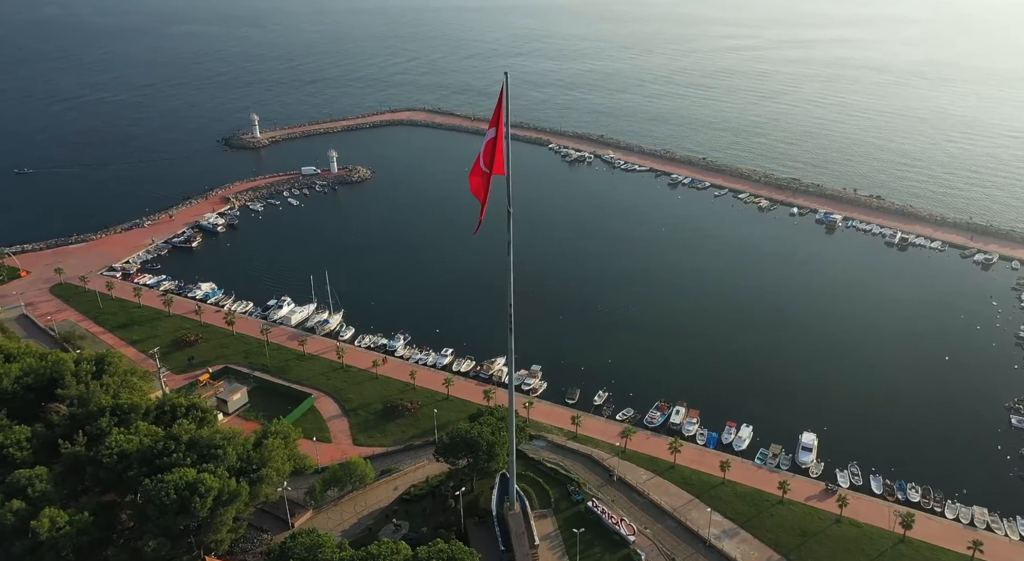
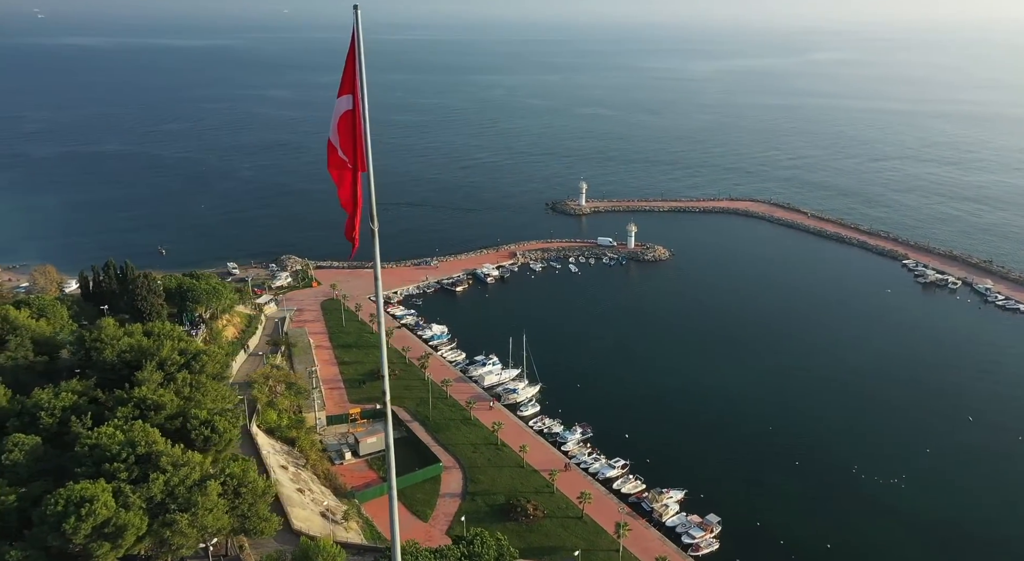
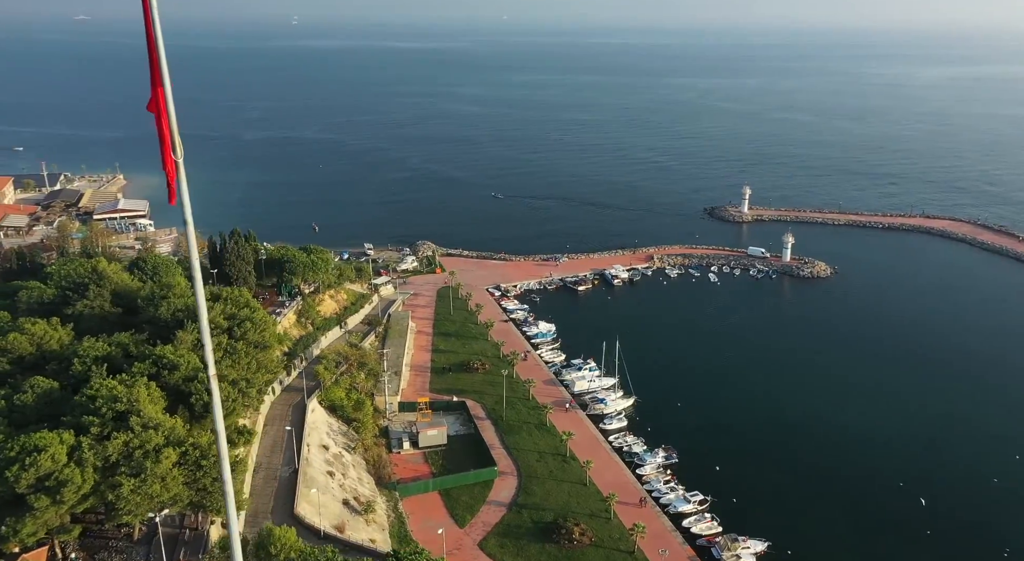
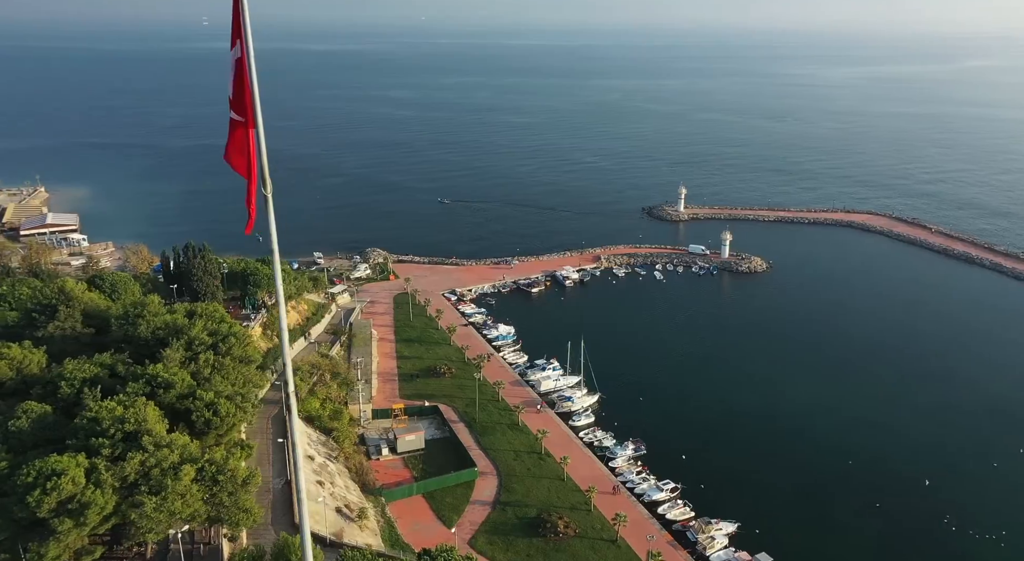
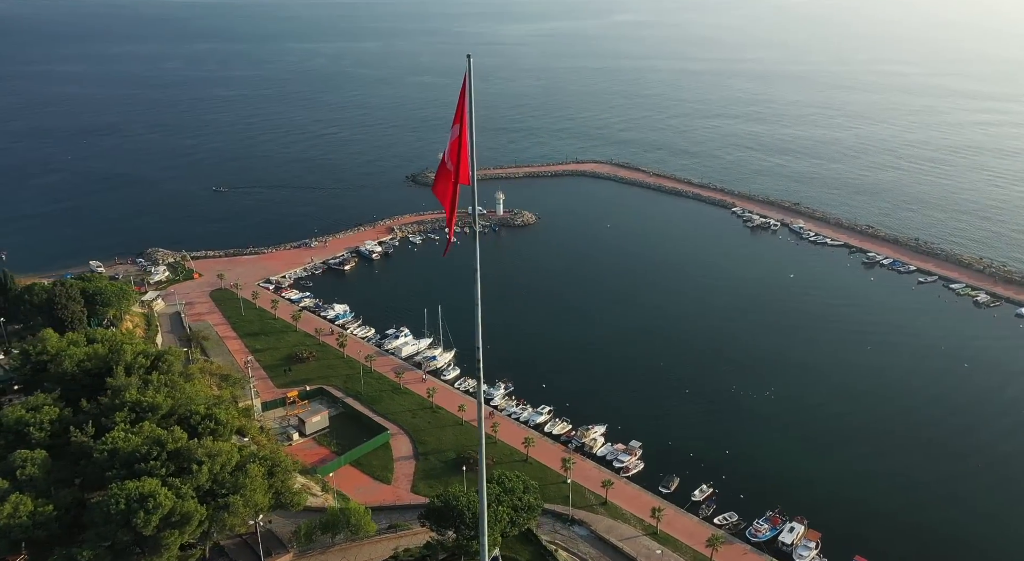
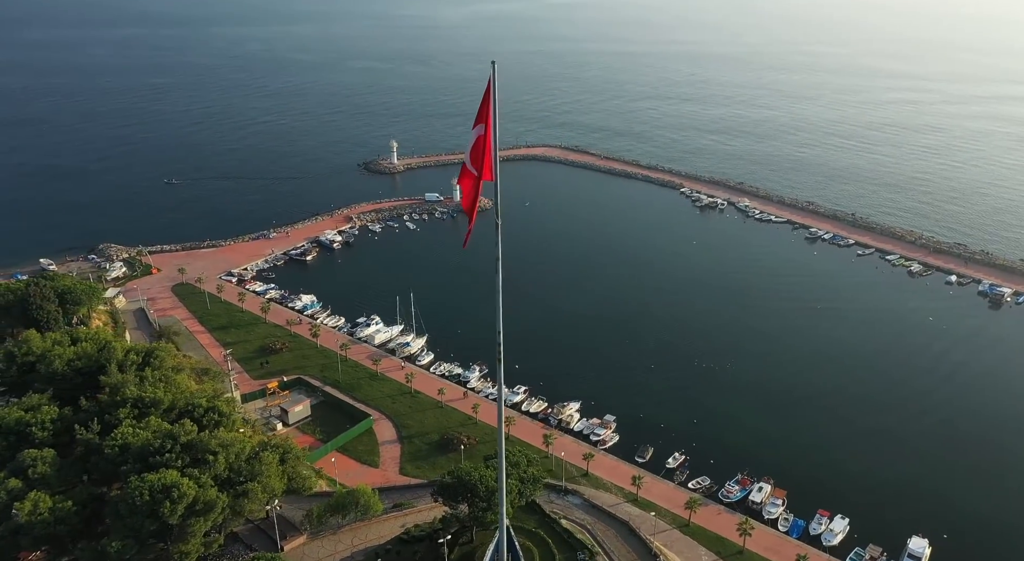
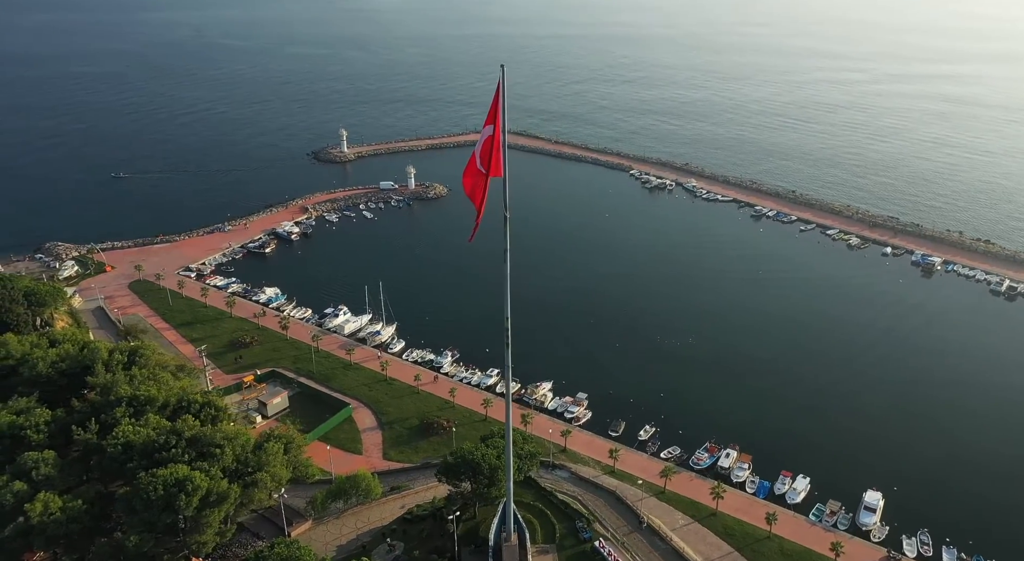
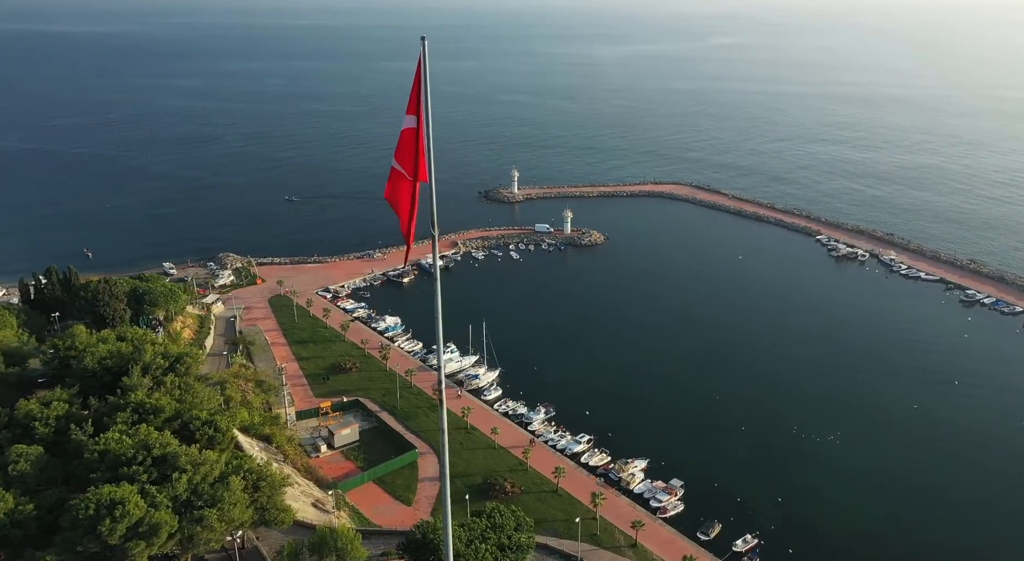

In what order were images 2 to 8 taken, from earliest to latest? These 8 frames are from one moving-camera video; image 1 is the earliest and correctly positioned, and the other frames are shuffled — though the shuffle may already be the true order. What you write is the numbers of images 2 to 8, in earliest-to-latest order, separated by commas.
7, 6, 5, 8, 2, 4, 3
